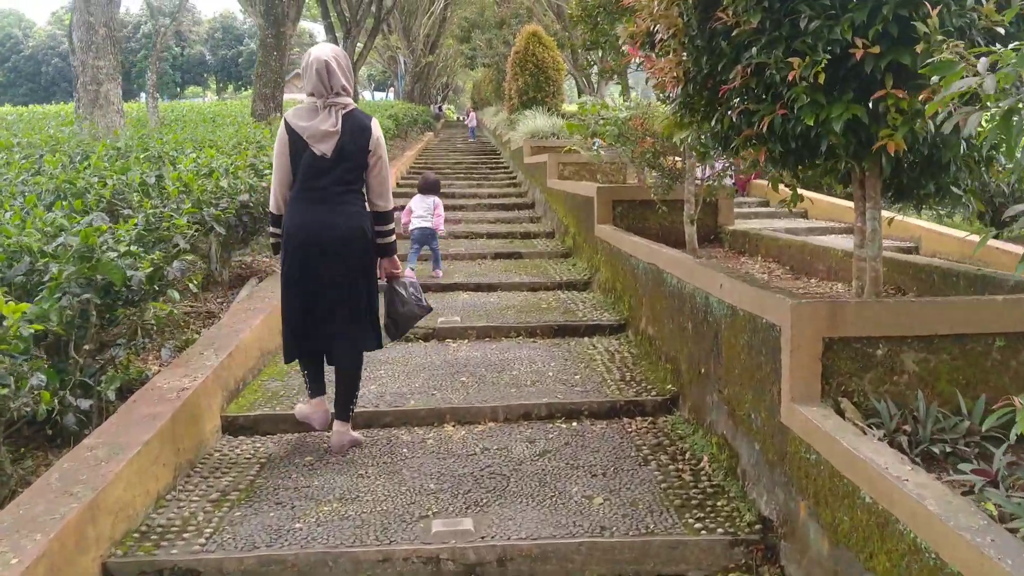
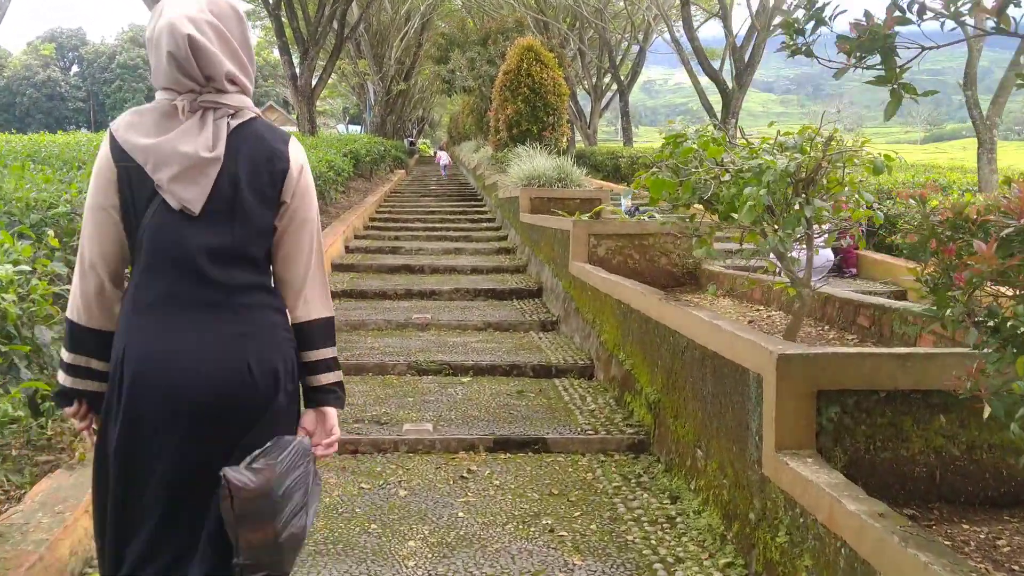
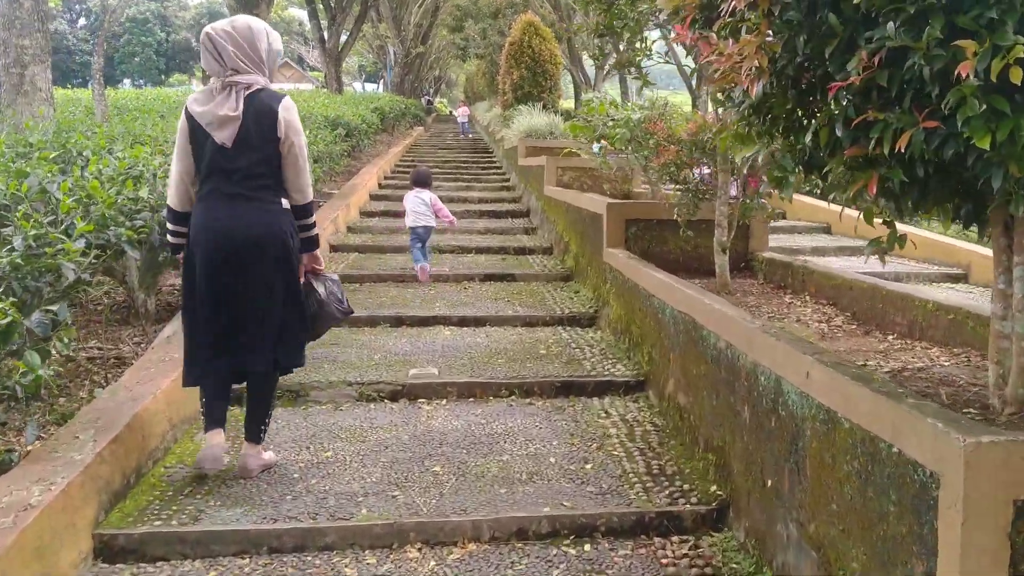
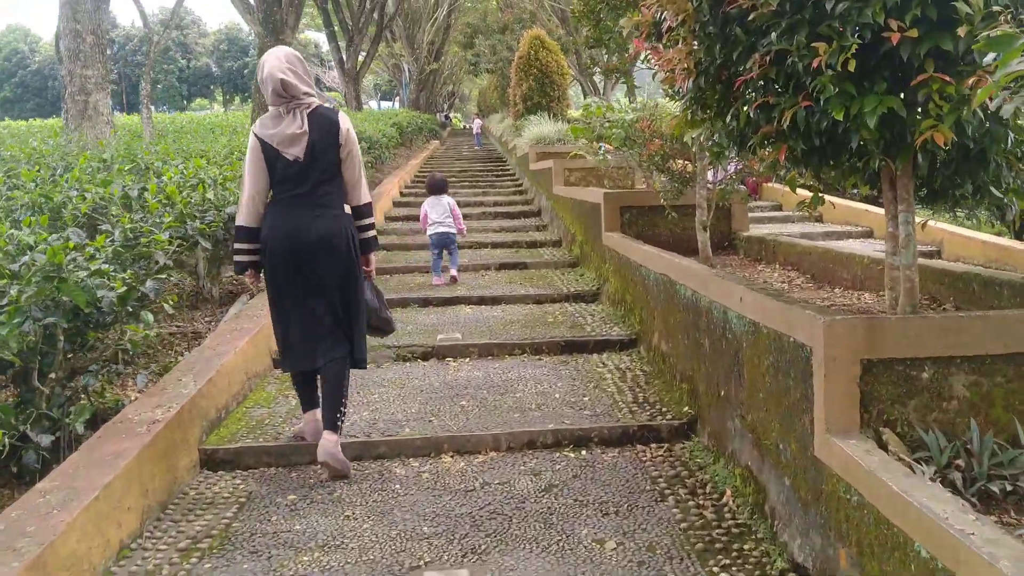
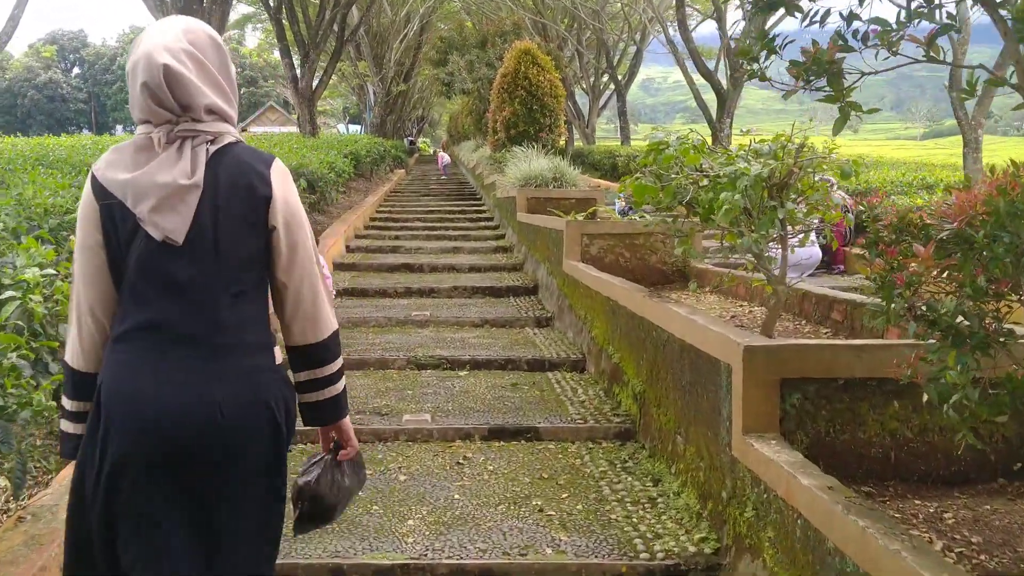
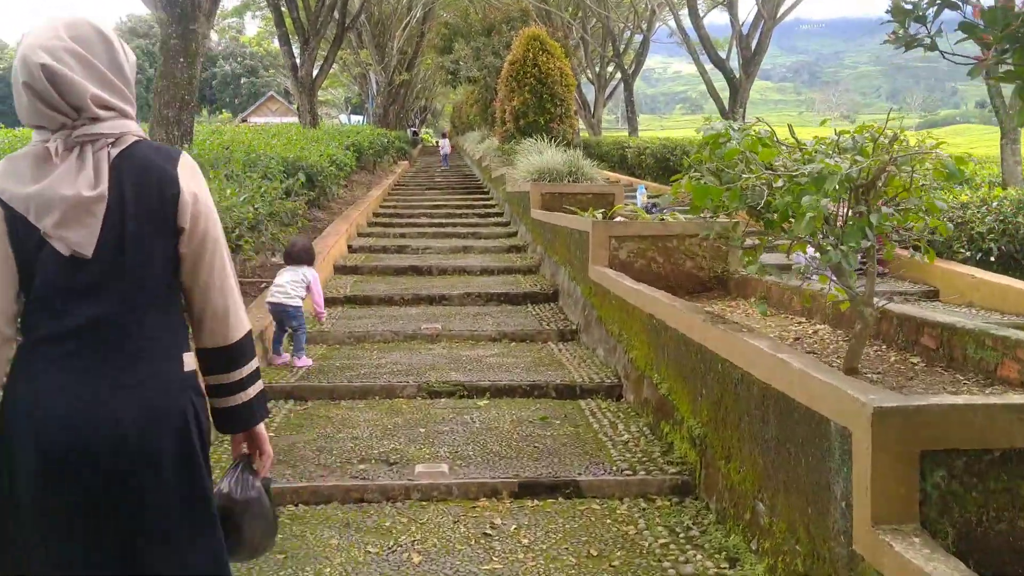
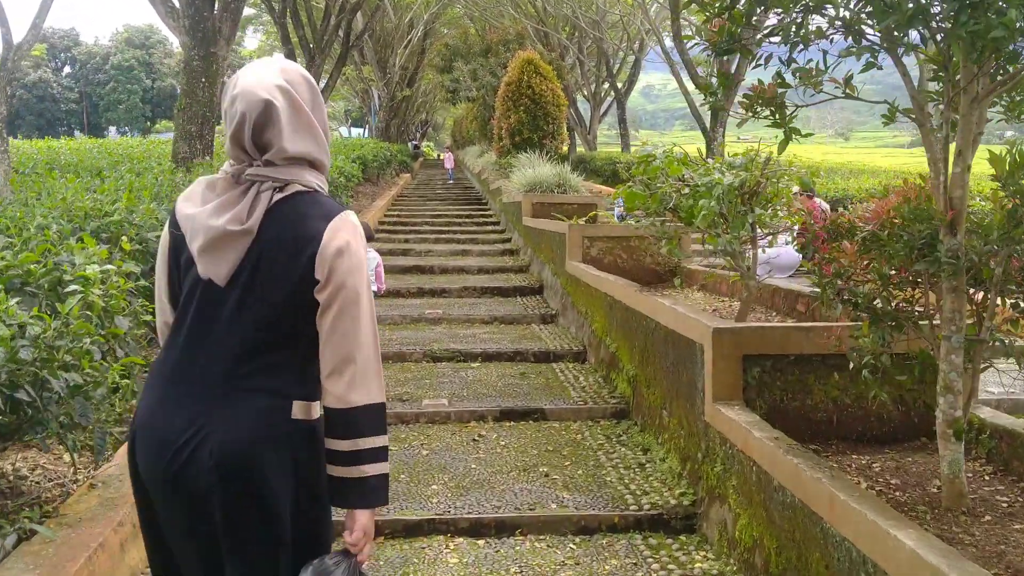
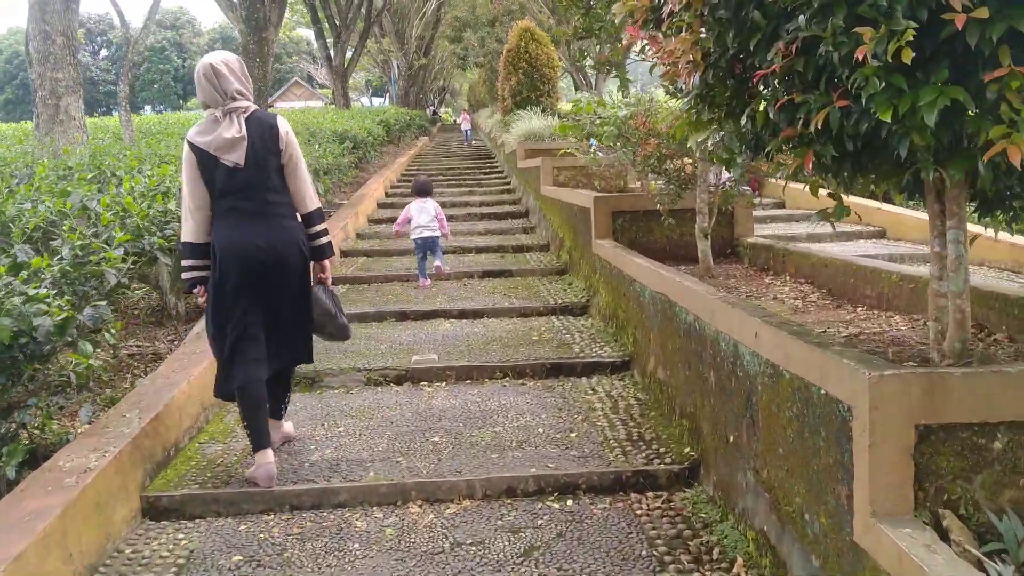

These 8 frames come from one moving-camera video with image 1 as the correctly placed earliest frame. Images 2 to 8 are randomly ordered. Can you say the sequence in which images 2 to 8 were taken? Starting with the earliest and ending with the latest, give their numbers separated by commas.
4, 8, 3, 7, 5, 2, 6
